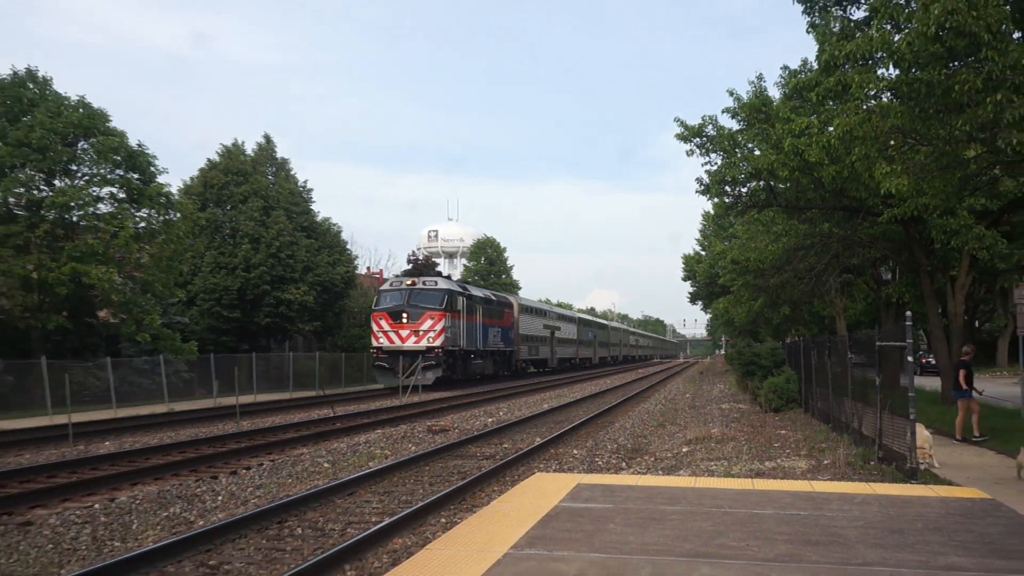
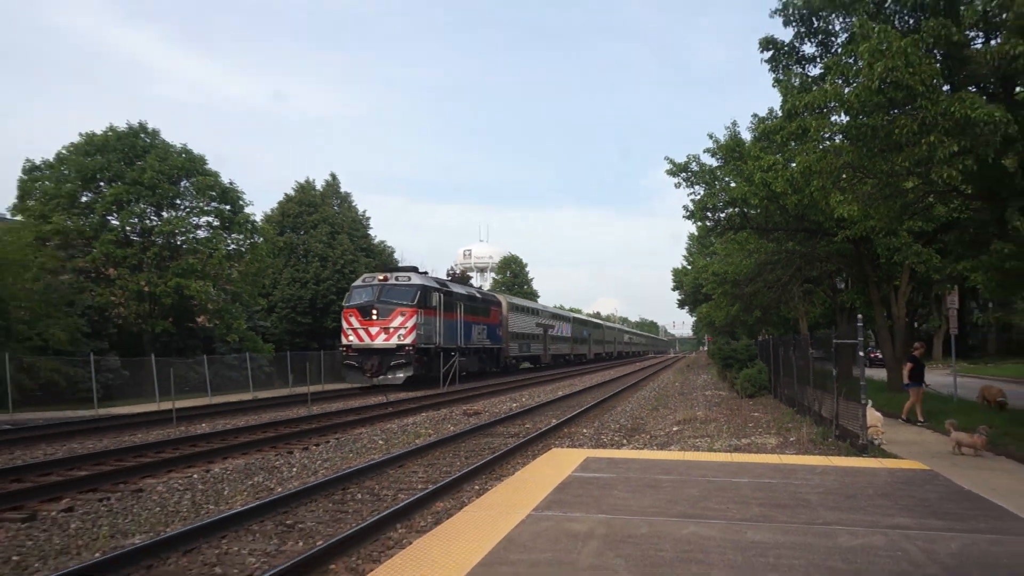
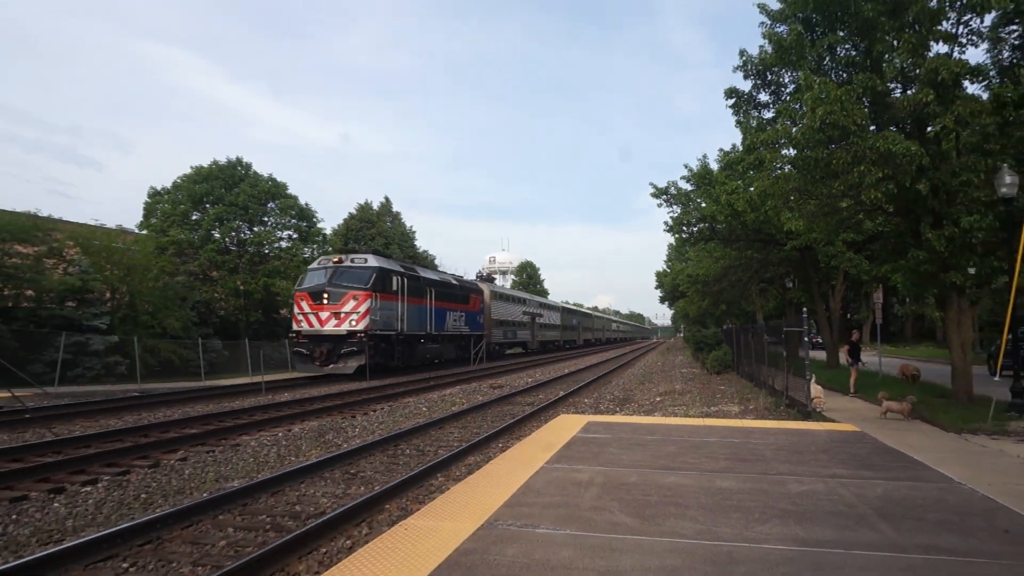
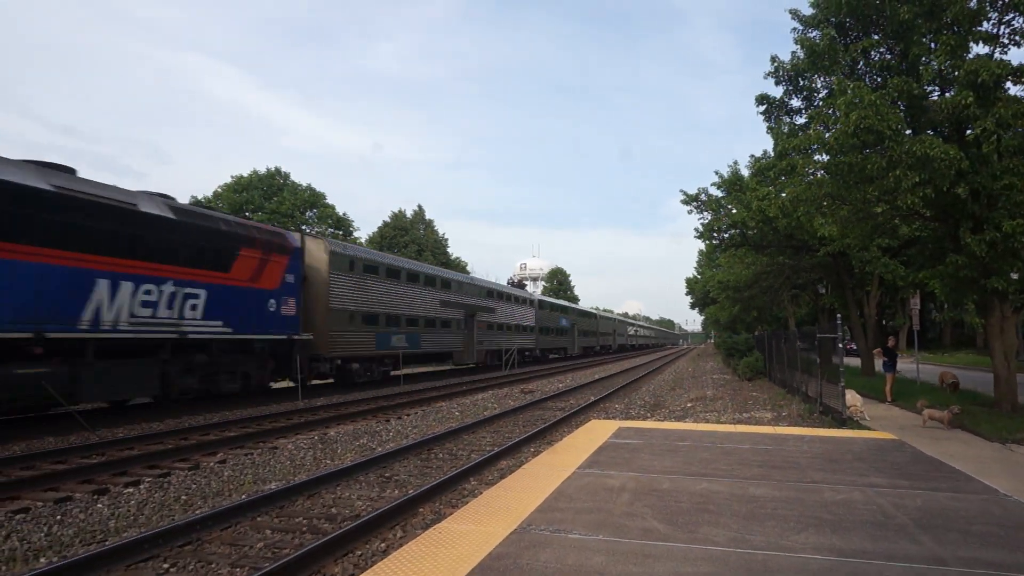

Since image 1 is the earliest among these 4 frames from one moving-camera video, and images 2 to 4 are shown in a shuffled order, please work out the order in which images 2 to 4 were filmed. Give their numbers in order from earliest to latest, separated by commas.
2, 3, 4
